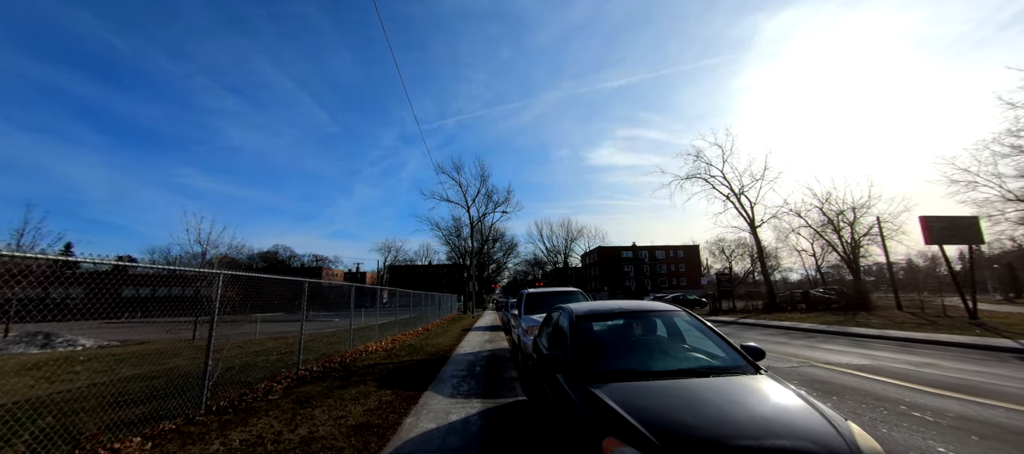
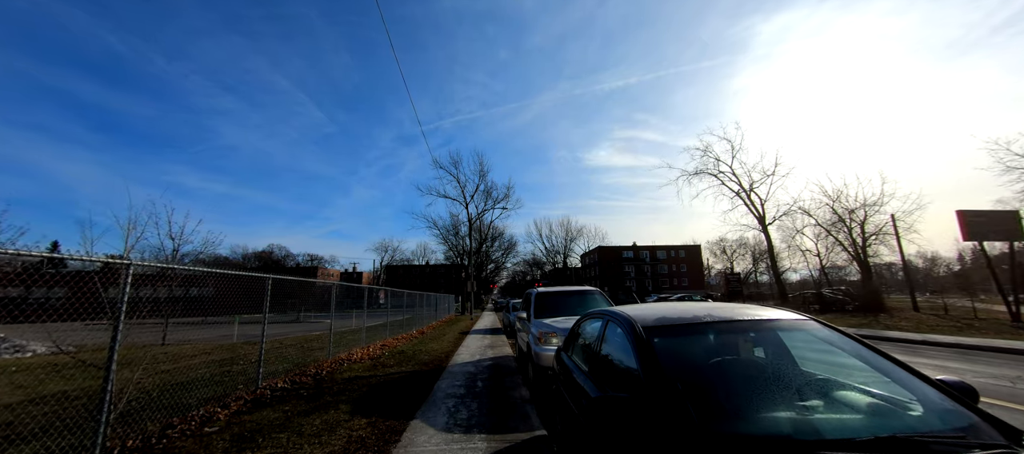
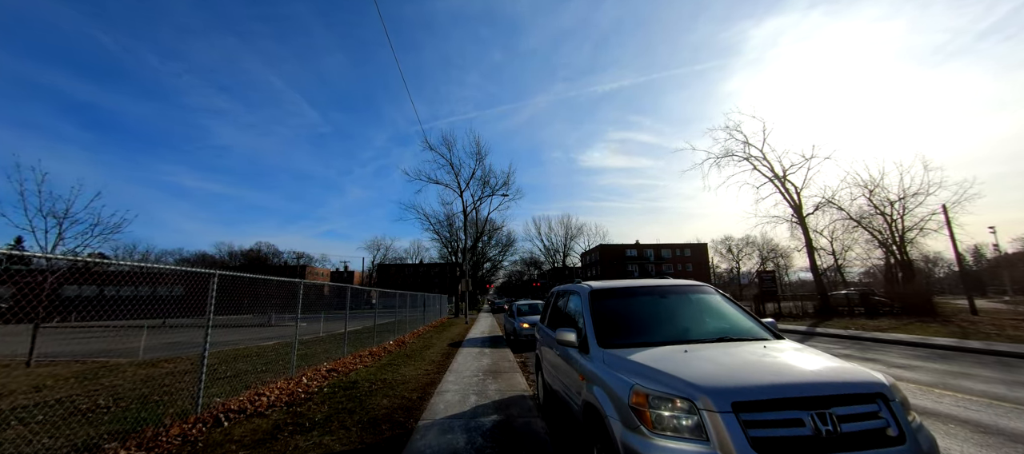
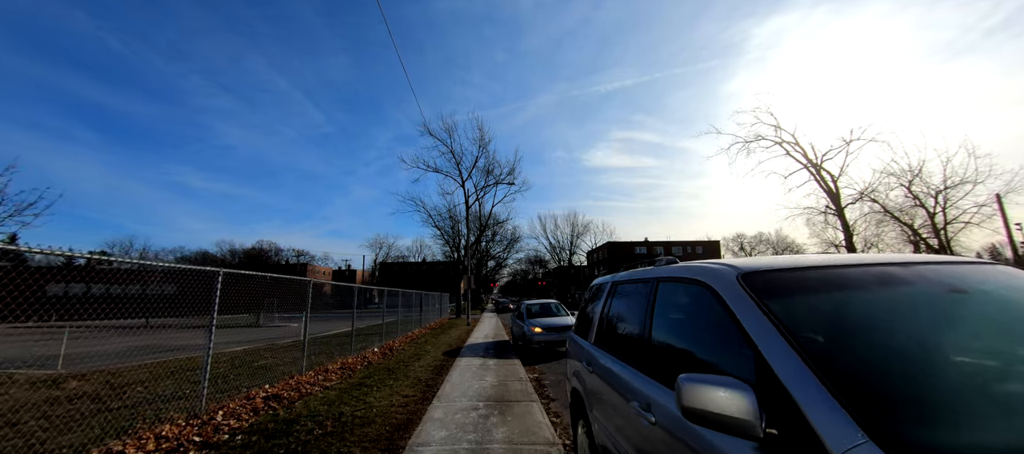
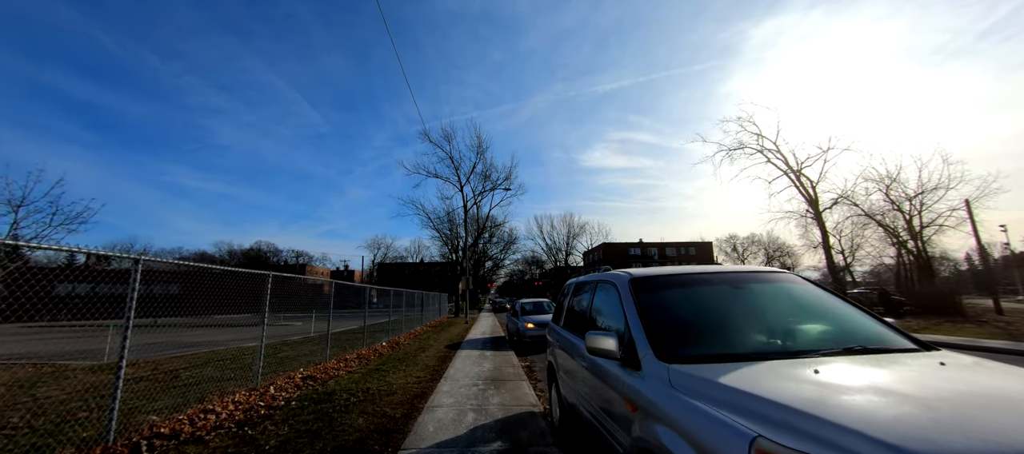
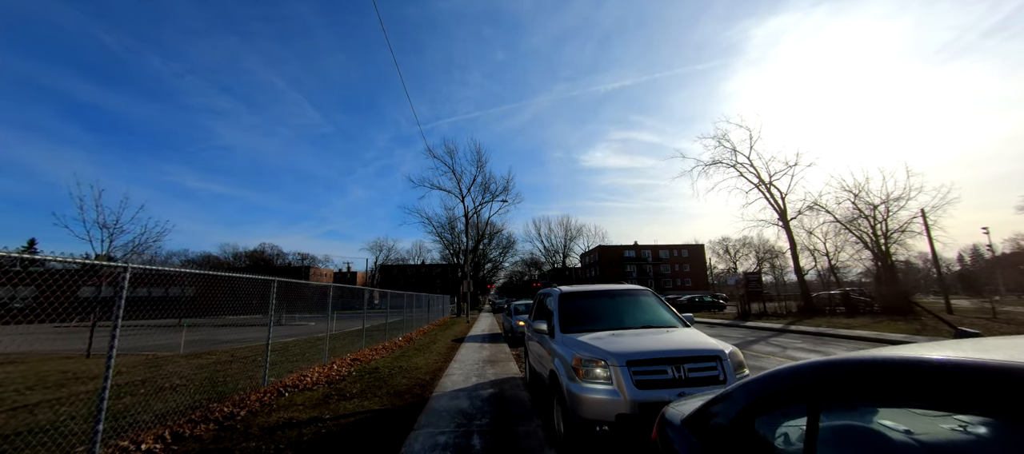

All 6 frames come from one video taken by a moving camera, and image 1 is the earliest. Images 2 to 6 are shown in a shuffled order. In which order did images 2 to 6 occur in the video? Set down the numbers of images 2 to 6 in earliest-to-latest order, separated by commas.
2, 6, 3, 5, 4
